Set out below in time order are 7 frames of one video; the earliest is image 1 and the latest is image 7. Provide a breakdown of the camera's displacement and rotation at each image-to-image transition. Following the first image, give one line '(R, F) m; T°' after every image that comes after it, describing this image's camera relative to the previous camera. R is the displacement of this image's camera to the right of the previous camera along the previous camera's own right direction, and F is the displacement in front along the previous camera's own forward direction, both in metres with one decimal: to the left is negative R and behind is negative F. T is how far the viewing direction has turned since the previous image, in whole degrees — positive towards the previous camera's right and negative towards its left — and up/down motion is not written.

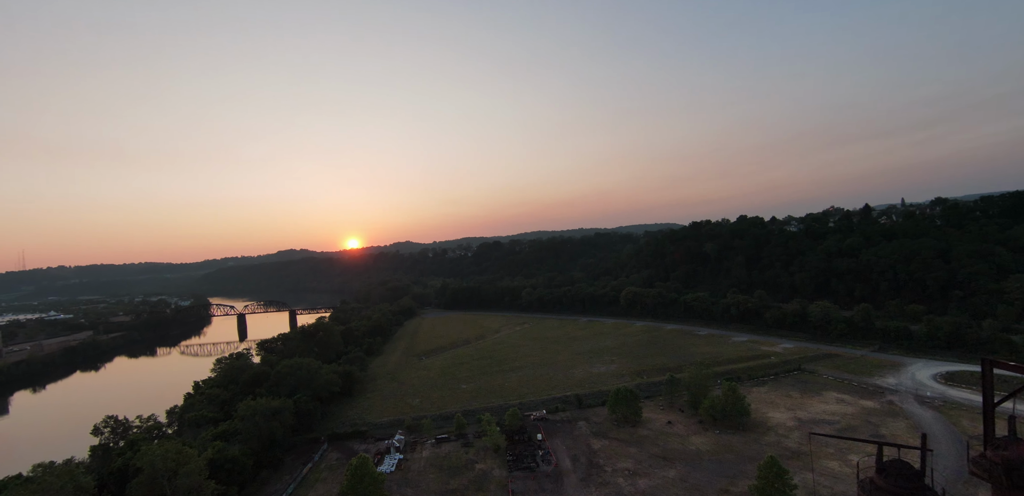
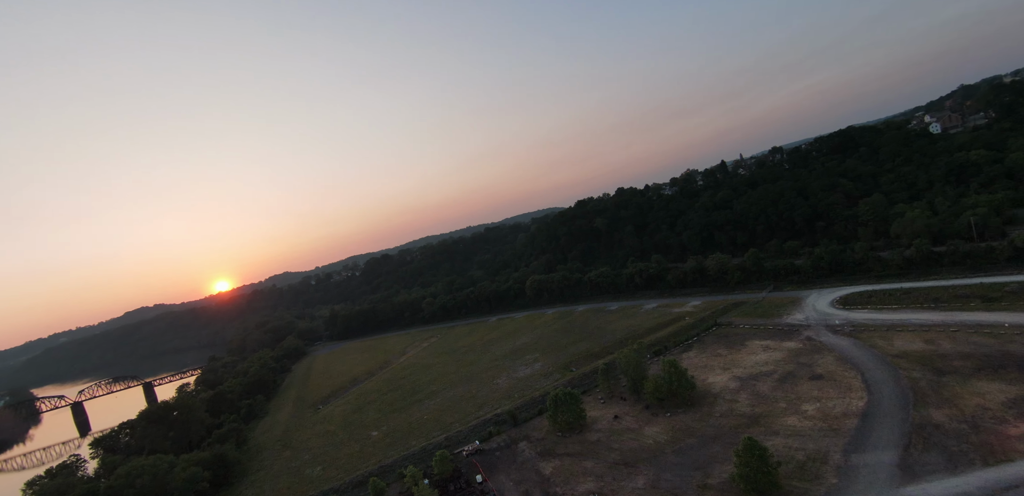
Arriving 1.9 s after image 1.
(0.0, +5.3) m; +13°
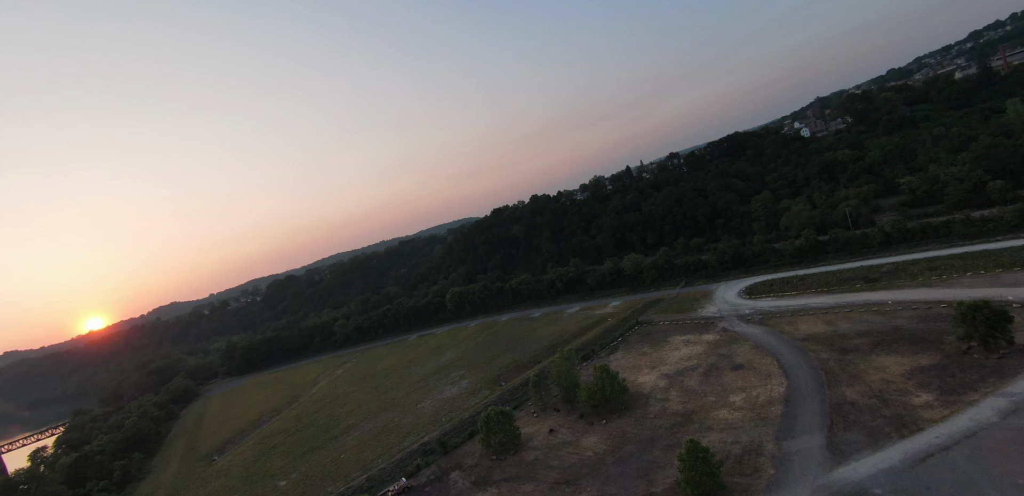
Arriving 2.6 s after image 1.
(-0.1, +1.9) m; +10°
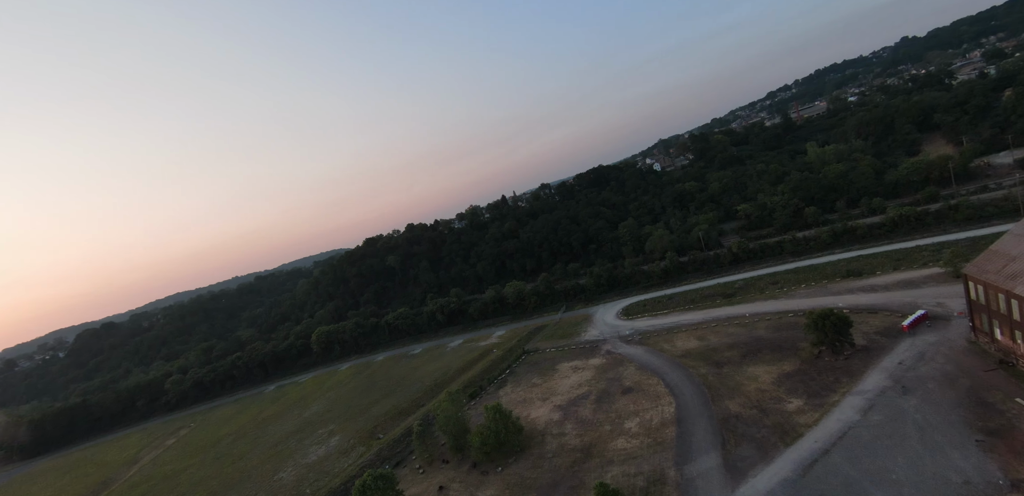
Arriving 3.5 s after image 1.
(-0.1, +2.6) m; +15°
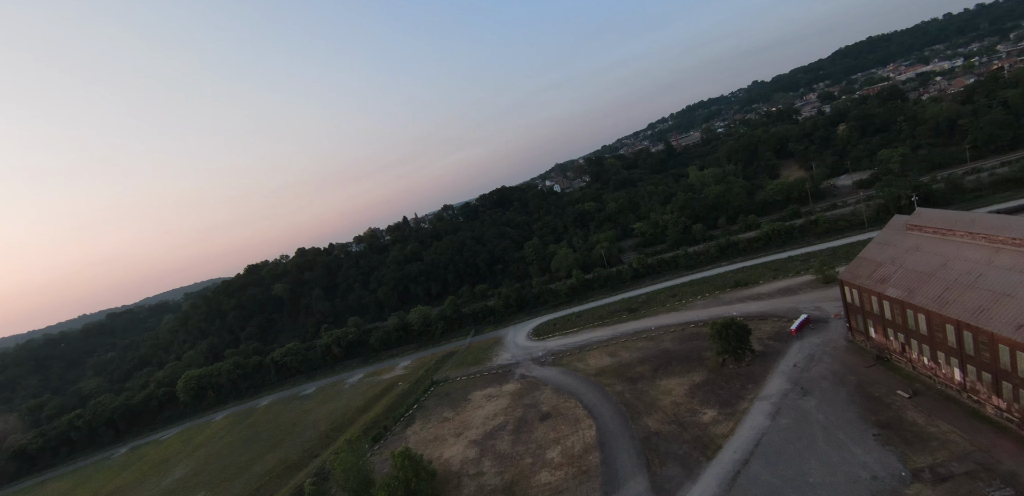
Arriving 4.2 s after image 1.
(-0.2, +1.9) m; +12°
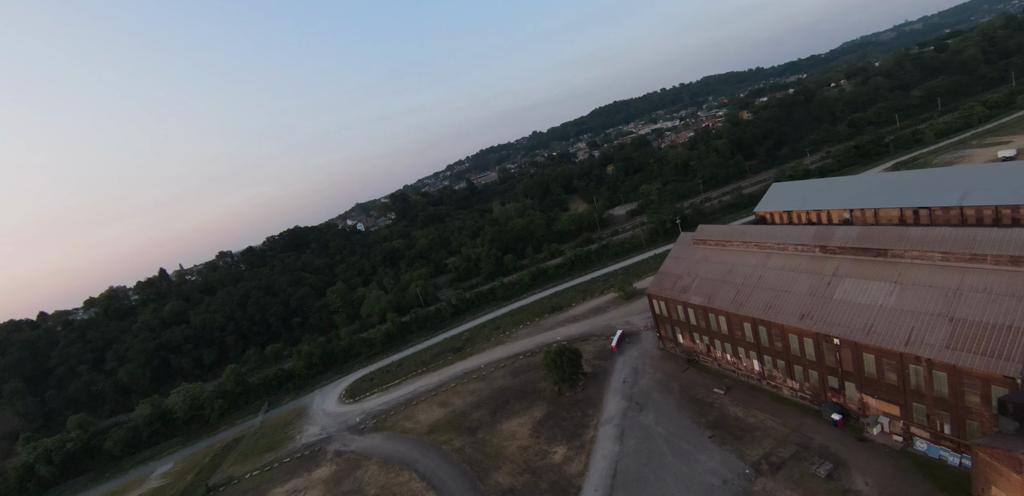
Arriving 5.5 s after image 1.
(-0.2, +3.6) m; +24°
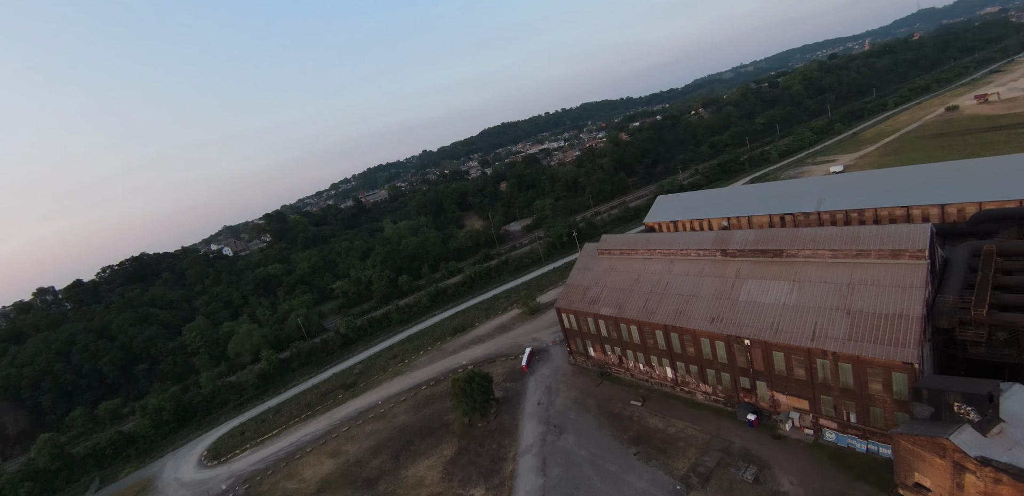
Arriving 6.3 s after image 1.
(-0.4, +2.1) m; +13°
